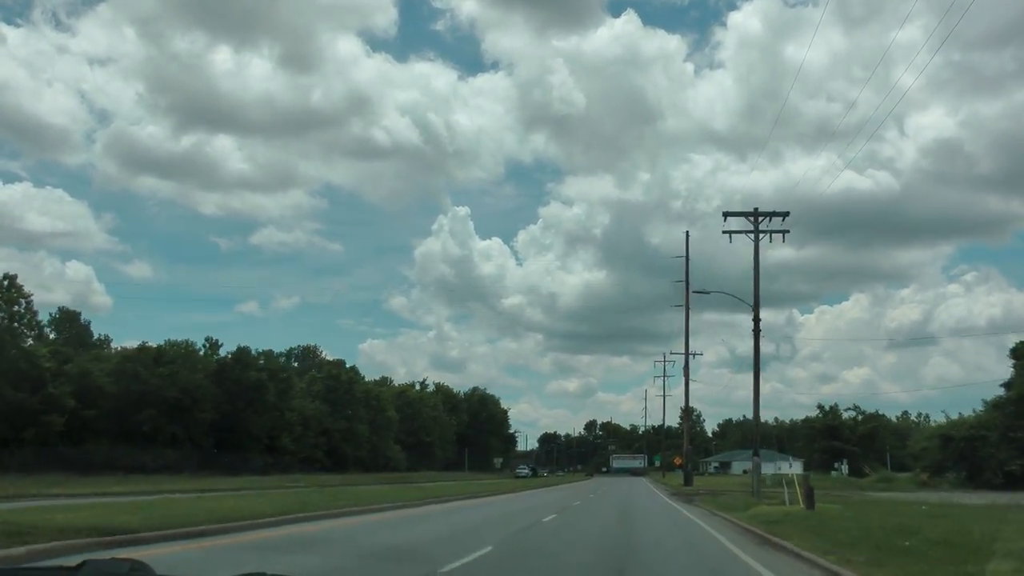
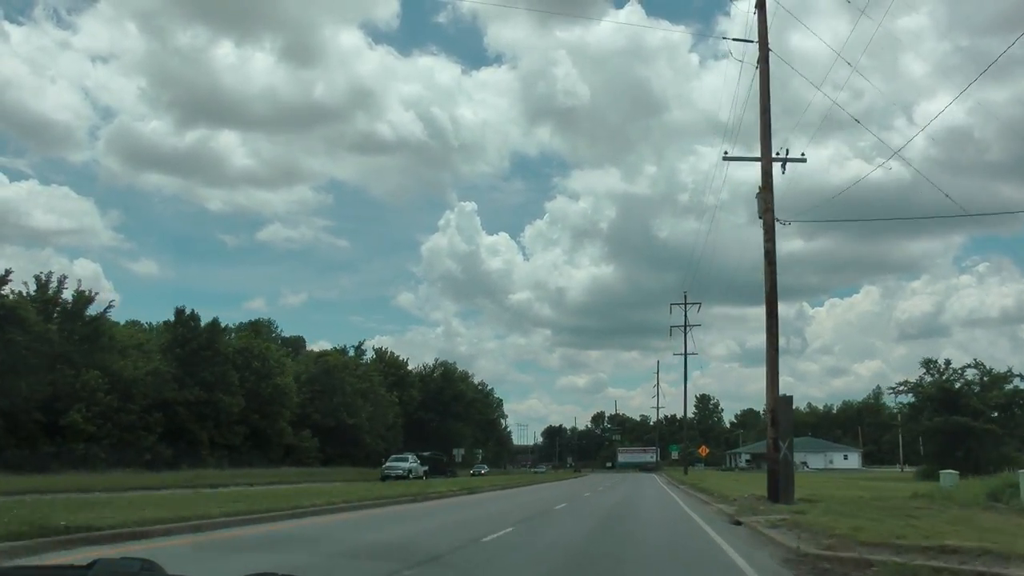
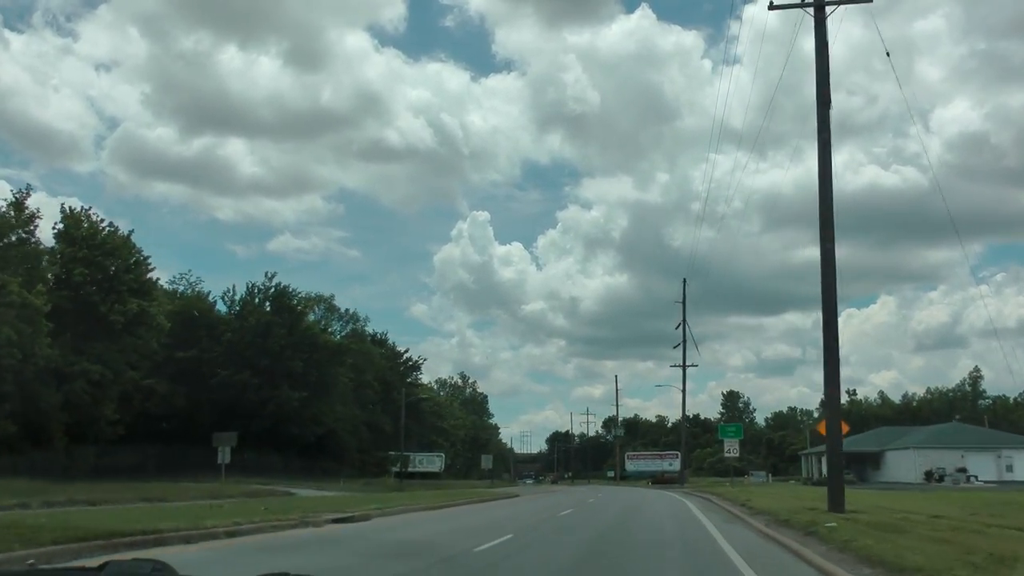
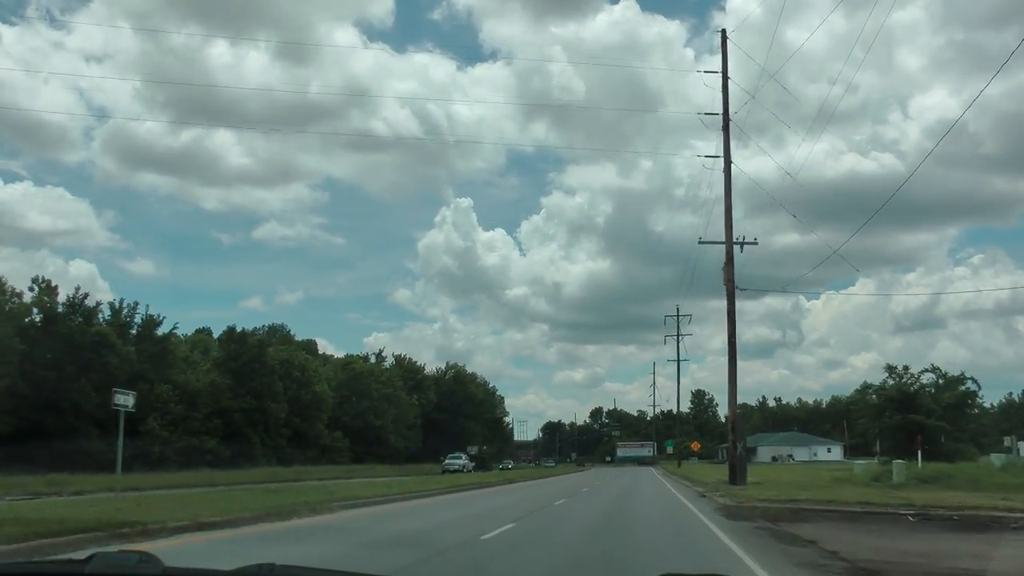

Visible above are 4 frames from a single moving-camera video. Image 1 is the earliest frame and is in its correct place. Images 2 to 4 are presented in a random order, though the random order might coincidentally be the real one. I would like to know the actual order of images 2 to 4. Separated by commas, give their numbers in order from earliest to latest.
4, 2, 3
